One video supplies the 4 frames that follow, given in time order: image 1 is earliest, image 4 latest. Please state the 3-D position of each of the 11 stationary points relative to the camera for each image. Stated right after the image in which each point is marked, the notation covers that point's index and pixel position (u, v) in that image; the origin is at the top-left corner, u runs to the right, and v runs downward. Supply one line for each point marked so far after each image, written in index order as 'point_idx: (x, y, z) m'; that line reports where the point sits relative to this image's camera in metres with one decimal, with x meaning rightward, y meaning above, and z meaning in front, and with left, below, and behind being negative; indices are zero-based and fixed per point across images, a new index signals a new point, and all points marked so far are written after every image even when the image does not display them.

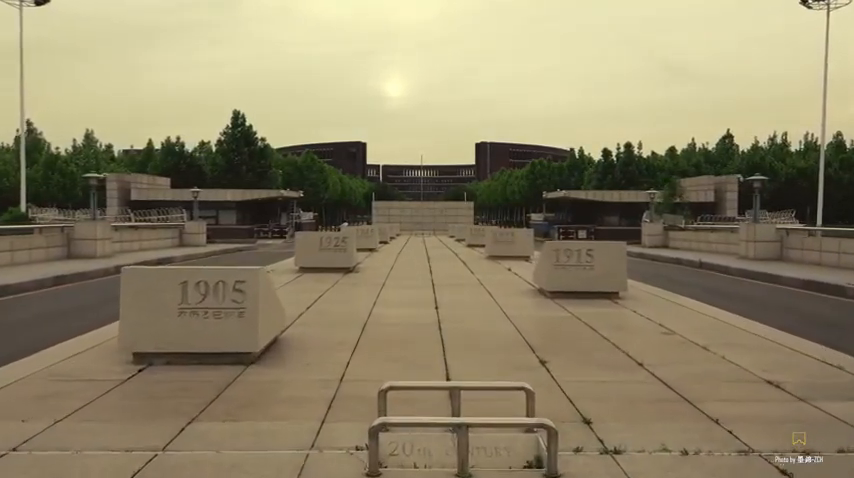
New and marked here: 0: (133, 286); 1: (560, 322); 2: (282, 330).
0: (-4.0, -0.6, +9.6) m
1: (+2.4, -1.5, +13.1) m
2: (-2.3, -1.5, +11.3) m
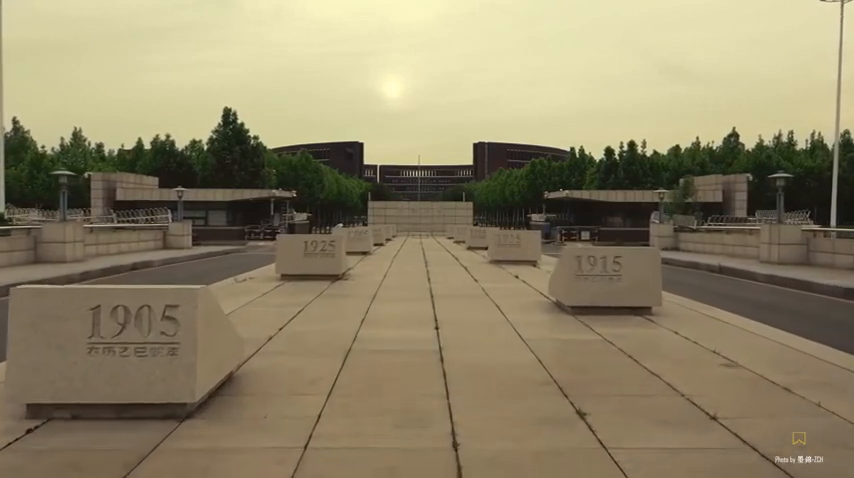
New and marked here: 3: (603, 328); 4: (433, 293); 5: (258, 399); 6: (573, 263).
0: (-4.0, -0.7, +7.1) m
1: (+2.4, -1.6, +10.6) m
2: (-2.4, -1.6, +8.8) m
3: (+3.1, -1.6, +12.4) m
4: (+0.1, -1.3, +17.2) m
5: (-1.9, -1.8, +7.9) m
6: (+2.8, -0.5, +13.9) m
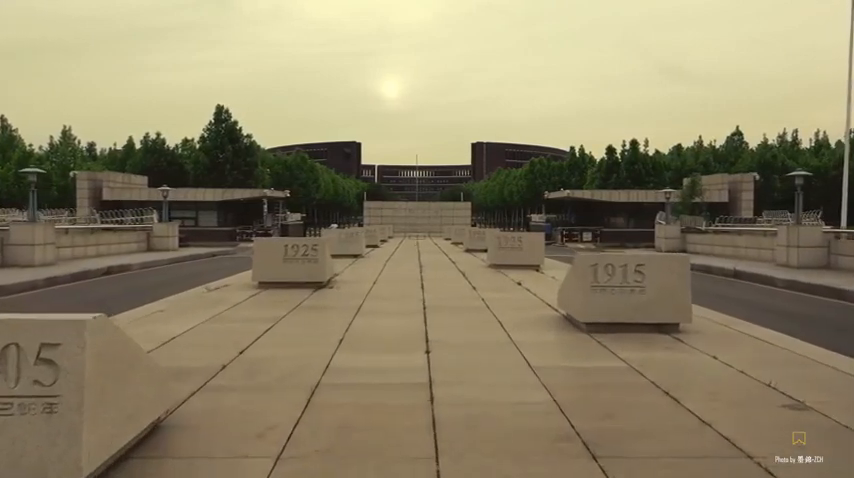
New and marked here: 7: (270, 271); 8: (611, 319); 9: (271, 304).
0: (-4.1, -0.8, +5.1) m
1: (+2.3, -1.7, +8.6) m
2: (-2.5, -1.7, +6.8) m
3: (+2.9, -1.6, +10.4) m
4: (0.0, -1.4, +15.2) m
5: (-2.0, -1.9, +5.9) m
6: (+2.7, -0.5, +11.9) m
7: (-4.1, -0.8, +18.8) m
8: (+3.1, -1.3, +11.9) m
9: (-3.4, -1.4, +15.7) m
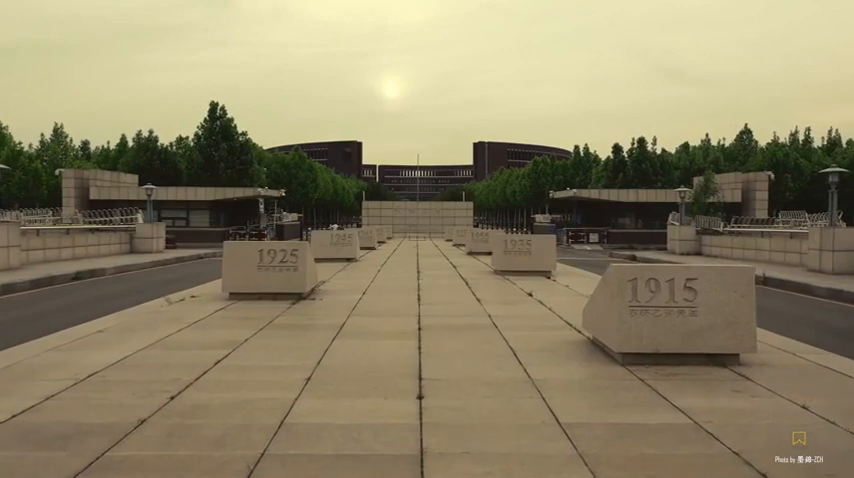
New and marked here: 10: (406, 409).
0: (-4.2, -0.9, +2.6) m
1: (+2.2, -1.8, +6.1) m
2: (-2.6, -1.7, +4.3) m
3: (+2.9, -1.7, +7.9) m
4: (-0.1, -1.5, +12.7) m
5: (-2.1, -1.9, +3.4) m
6: (+2.6, -0.6, +9.4) m
7: (-4.2, -0.9, +16.3) m
8: (+3.0, -1.4, +9.4) m
9: (-3.5, -1.5, +13.2) m
10: (-0.3, -1.7, +7.3) m
